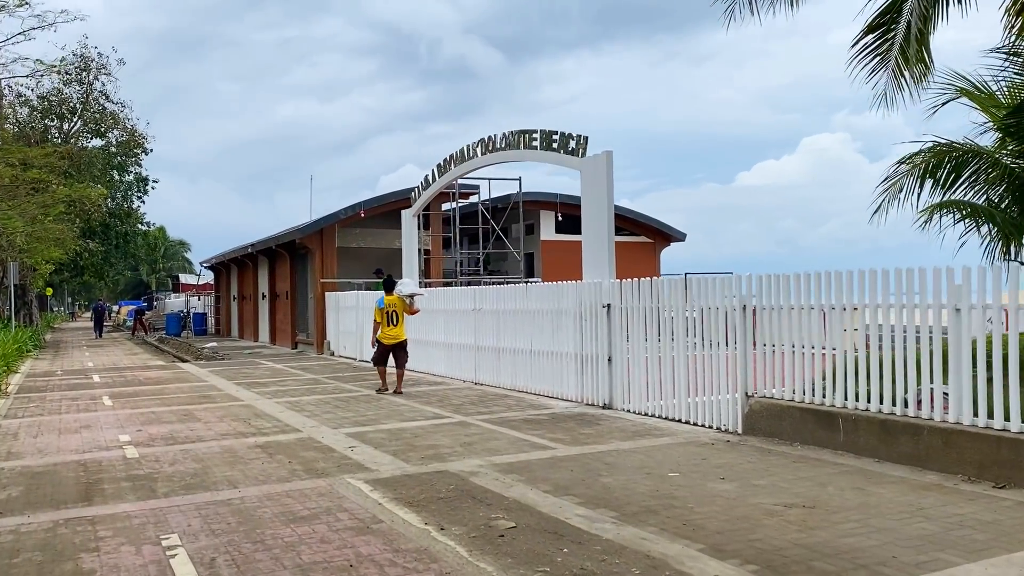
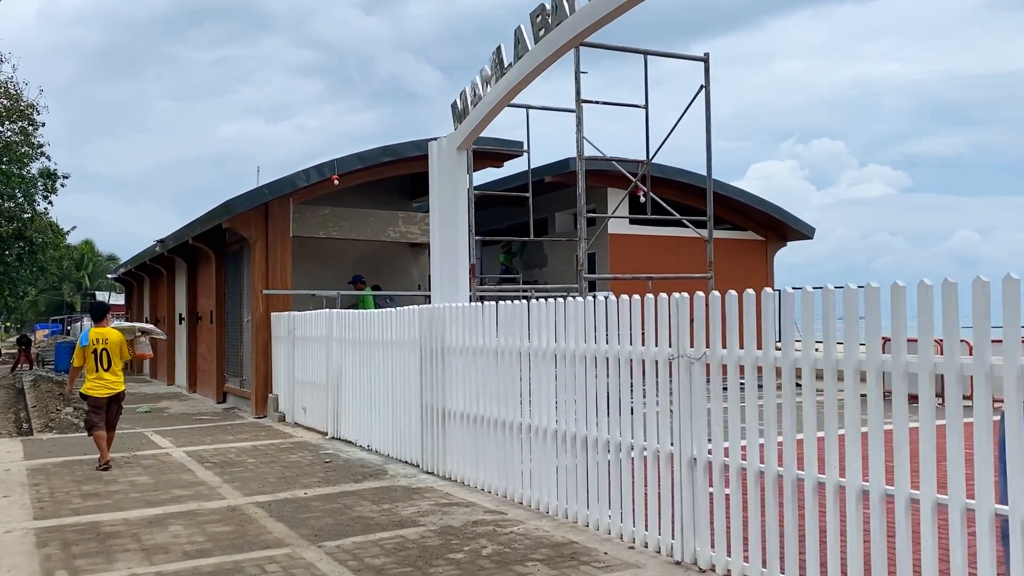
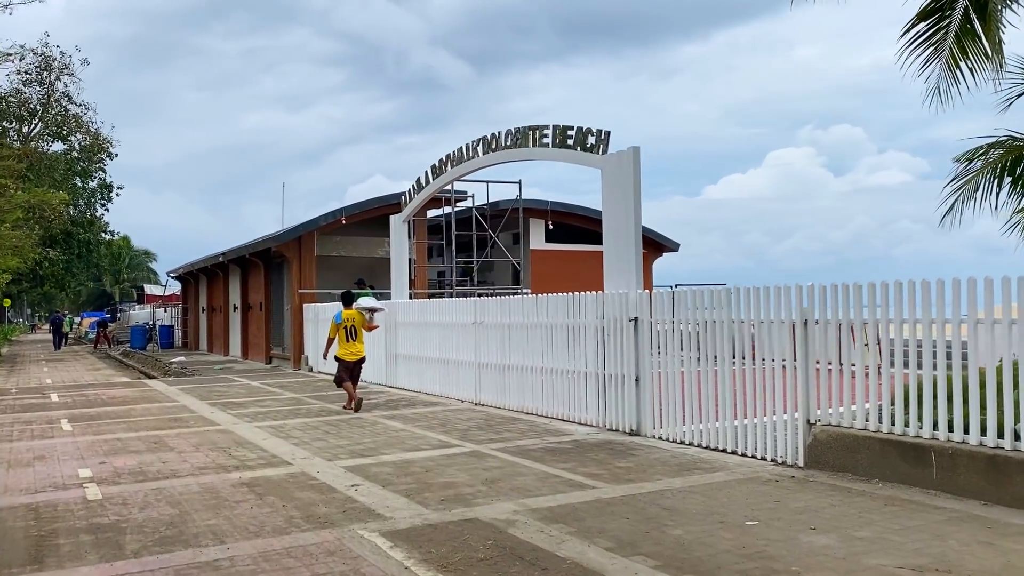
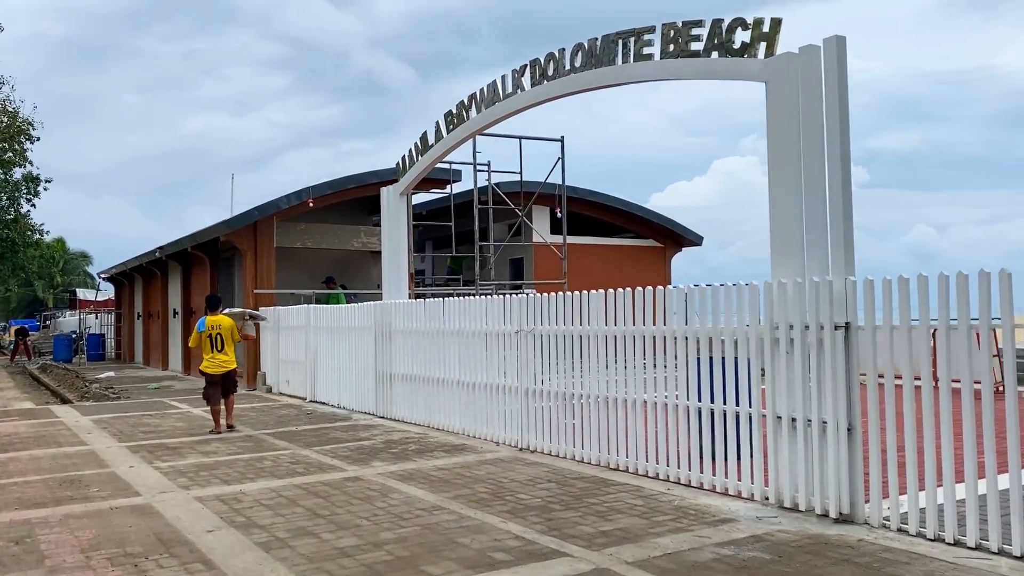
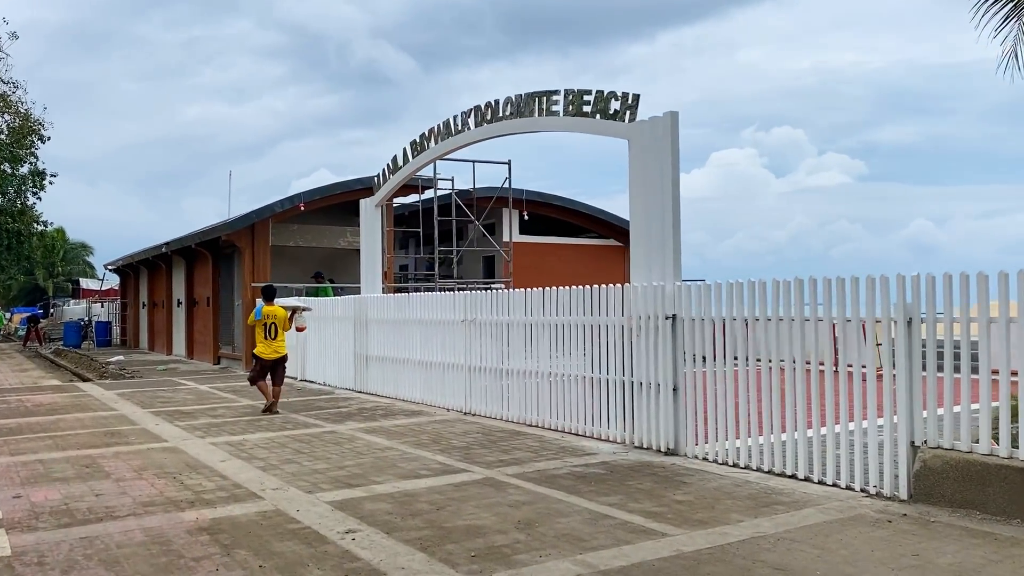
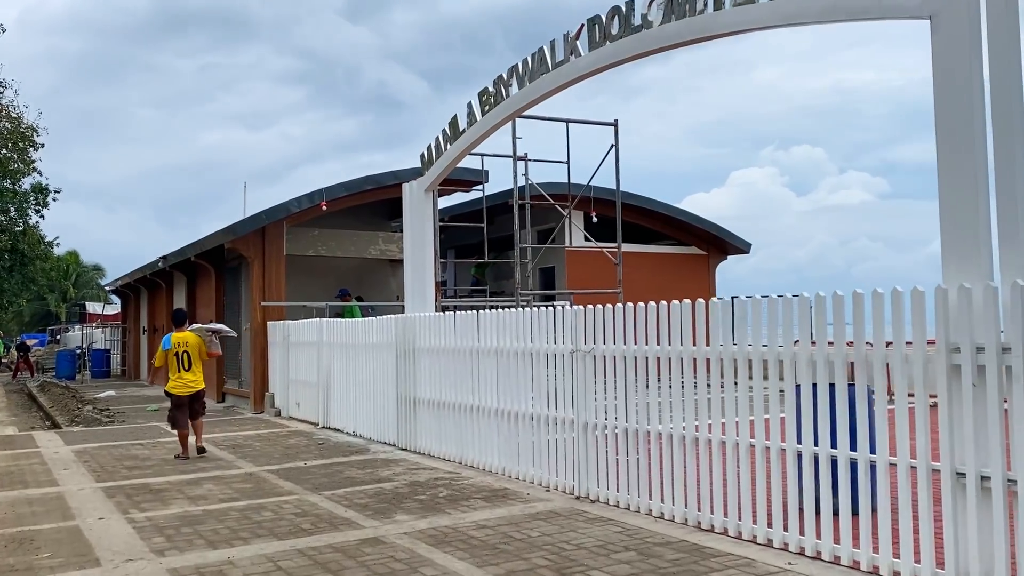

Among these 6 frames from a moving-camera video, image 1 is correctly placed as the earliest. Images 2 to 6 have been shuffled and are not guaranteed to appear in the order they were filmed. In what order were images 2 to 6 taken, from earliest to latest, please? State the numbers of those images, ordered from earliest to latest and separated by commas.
3, 5, 4, 6, 2
